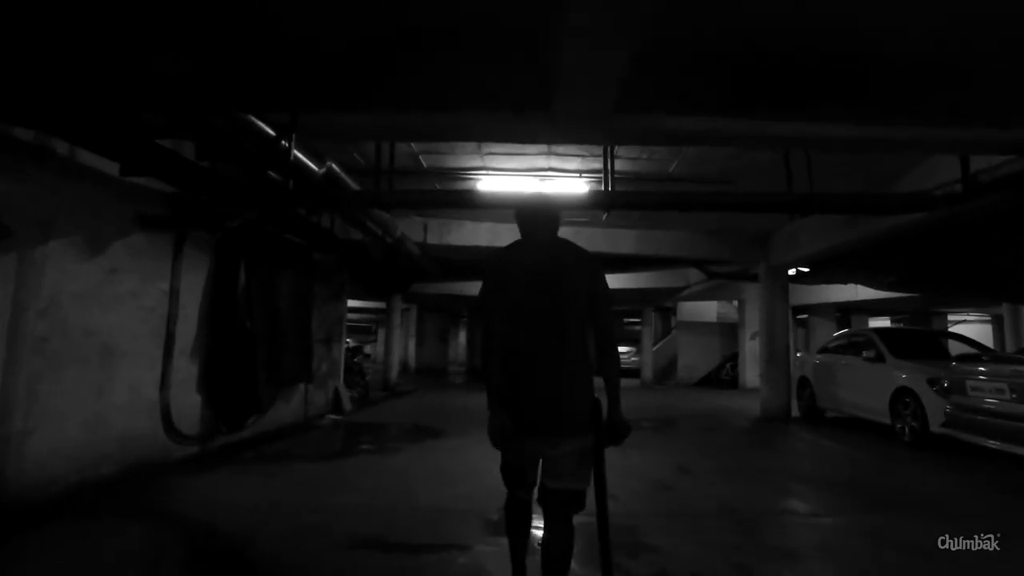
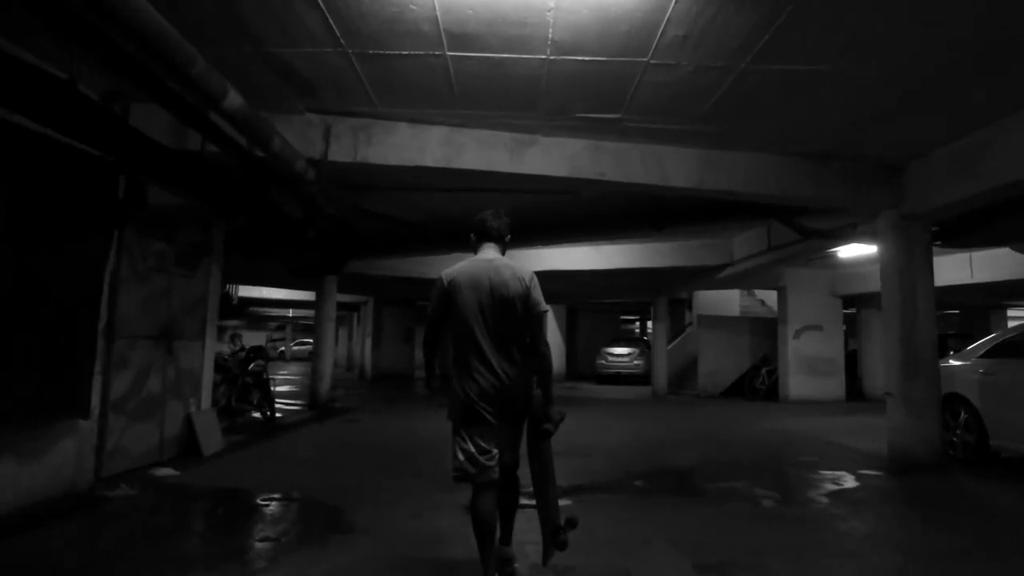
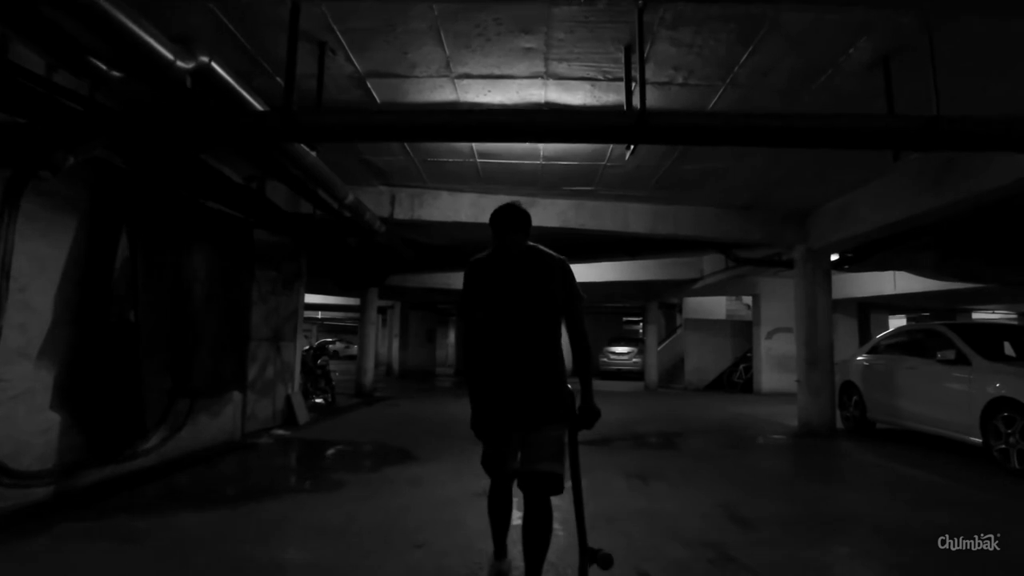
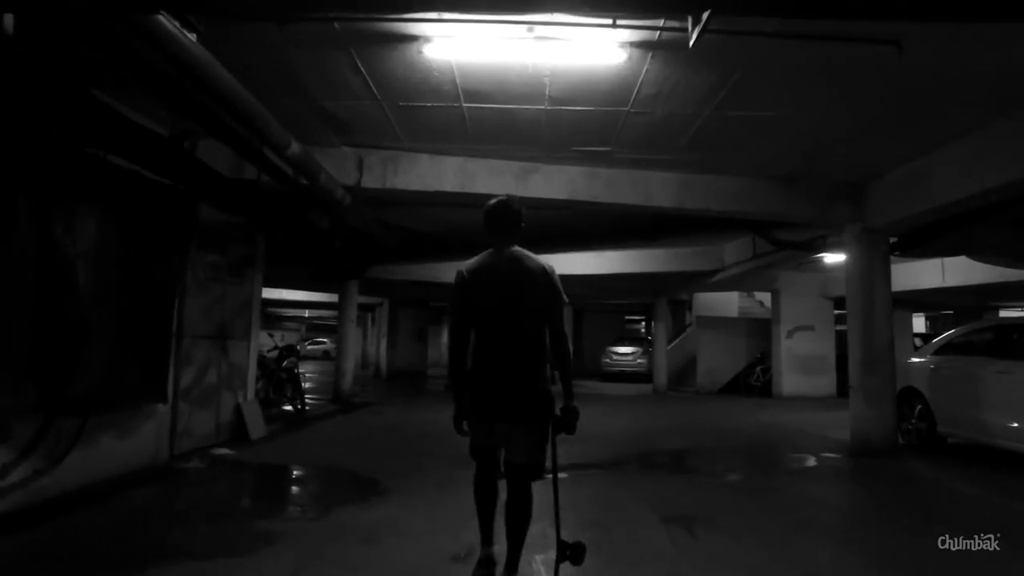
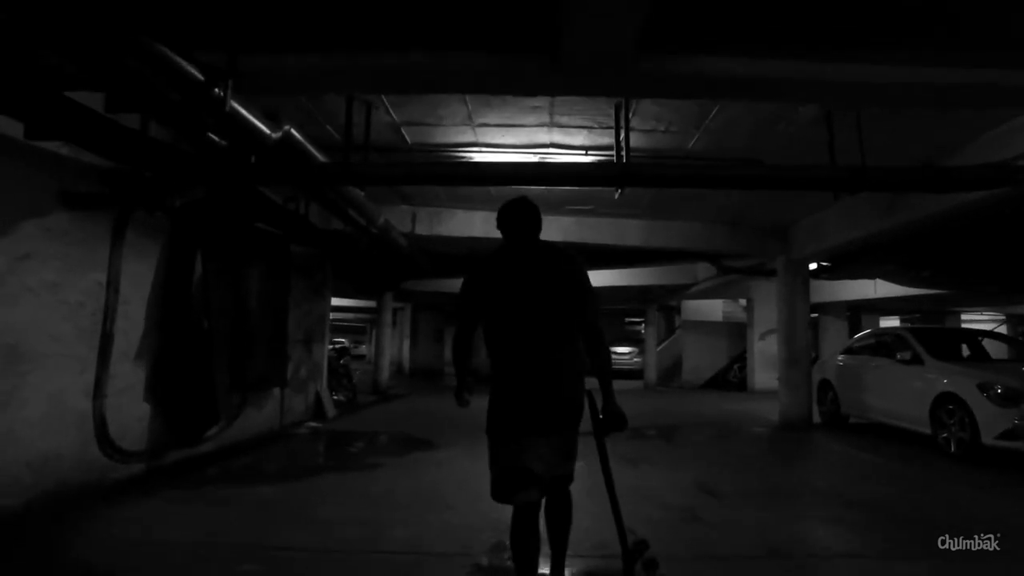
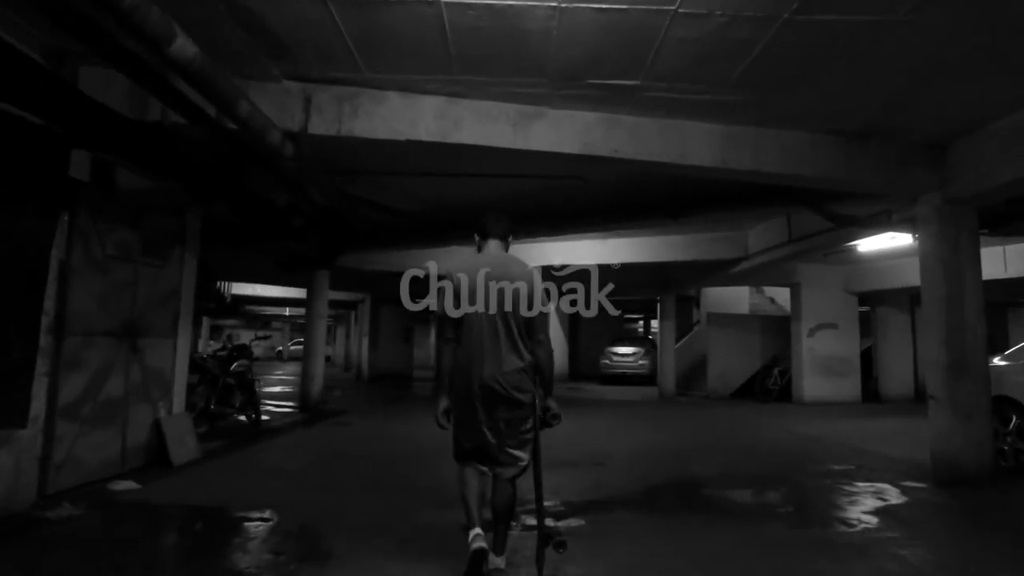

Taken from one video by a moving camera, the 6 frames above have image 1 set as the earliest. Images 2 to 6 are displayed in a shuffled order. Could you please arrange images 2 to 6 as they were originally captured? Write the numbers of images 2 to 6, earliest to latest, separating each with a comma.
5, 3, 4, 2, 6
